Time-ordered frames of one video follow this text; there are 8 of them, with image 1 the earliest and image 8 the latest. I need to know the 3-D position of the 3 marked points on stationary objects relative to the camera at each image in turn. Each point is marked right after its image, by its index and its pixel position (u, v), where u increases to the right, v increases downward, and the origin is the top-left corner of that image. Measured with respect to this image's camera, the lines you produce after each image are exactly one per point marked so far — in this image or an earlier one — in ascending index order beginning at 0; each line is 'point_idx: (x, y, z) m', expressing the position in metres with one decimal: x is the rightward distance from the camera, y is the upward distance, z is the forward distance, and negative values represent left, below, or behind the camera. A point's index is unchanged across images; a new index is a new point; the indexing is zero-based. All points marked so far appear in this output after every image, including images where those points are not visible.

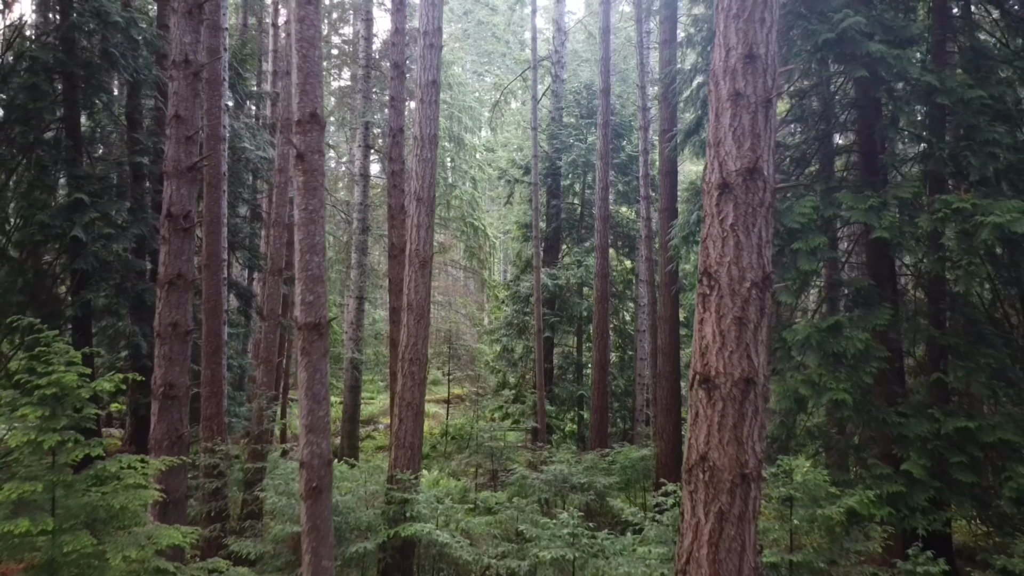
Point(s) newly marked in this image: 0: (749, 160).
0: (+1.1, +0.6, +3.0) m
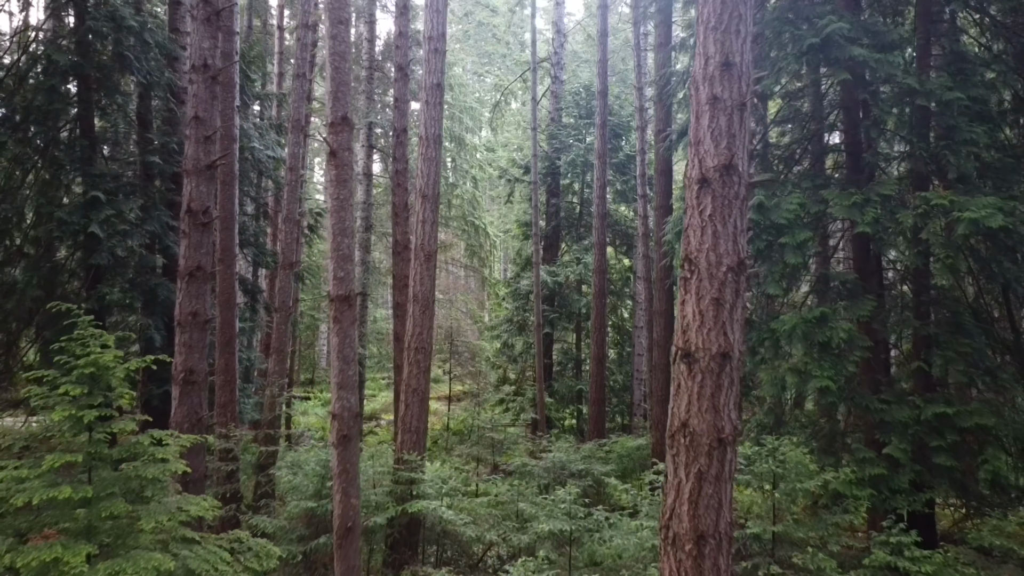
0: (+1.1, +0.7, +3.3) m
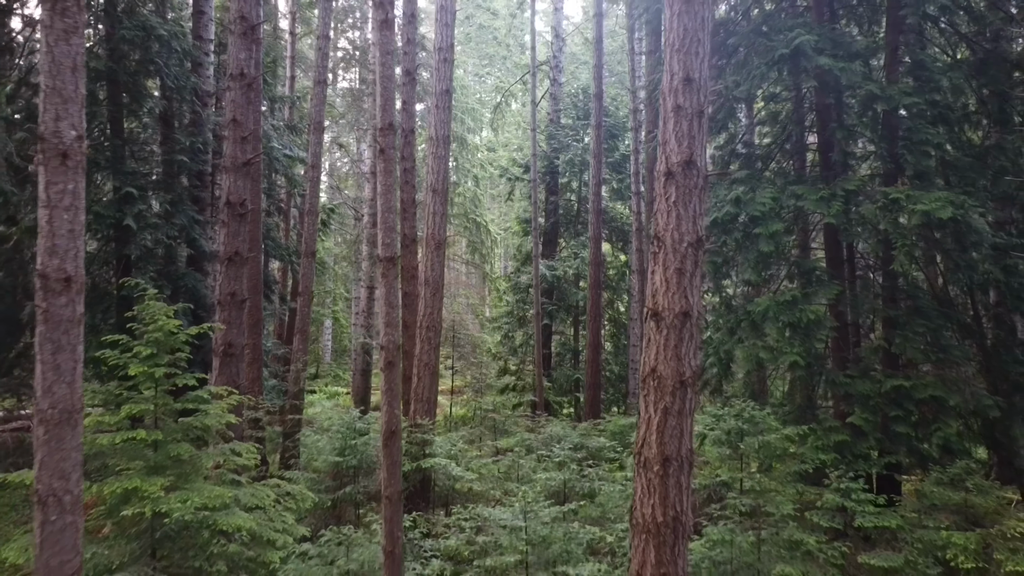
0: (+1.2, +0.9, +4.1) m
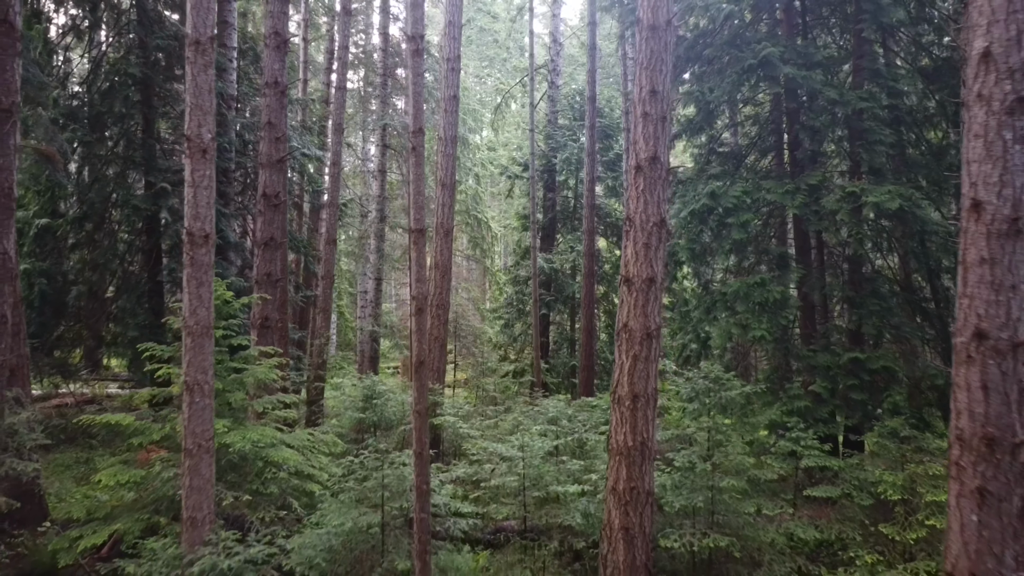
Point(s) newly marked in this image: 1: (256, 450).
0: (+1.2, +1.1, +5.0) m
1: (-2.3, -1.5, +5.5) m
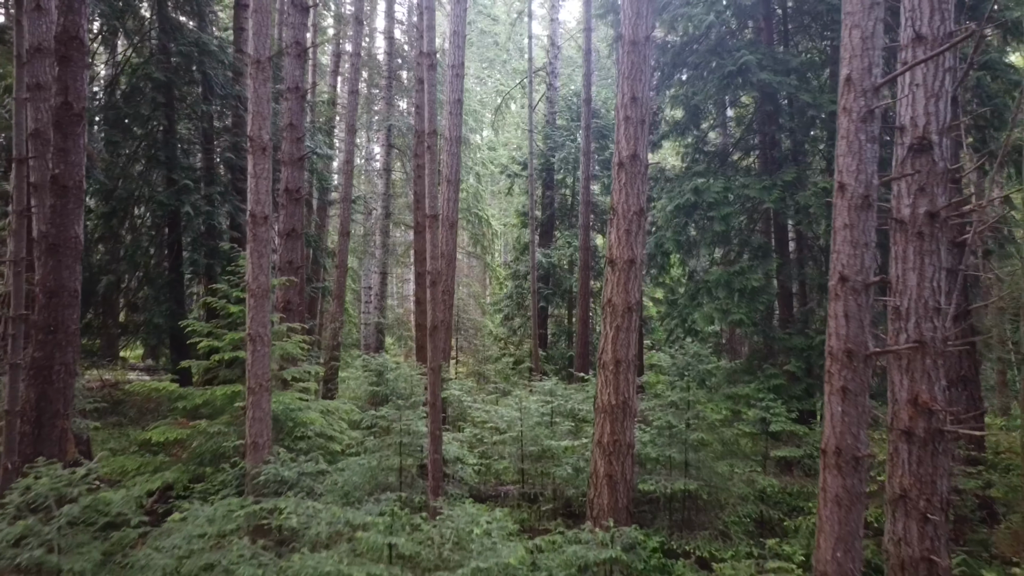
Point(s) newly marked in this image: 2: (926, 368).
0: (+1.1, +1.3, +5.8) m
1: (-2.3, -1.3, +6.3) m
2: (+2.8, -0.5, +4.0) m
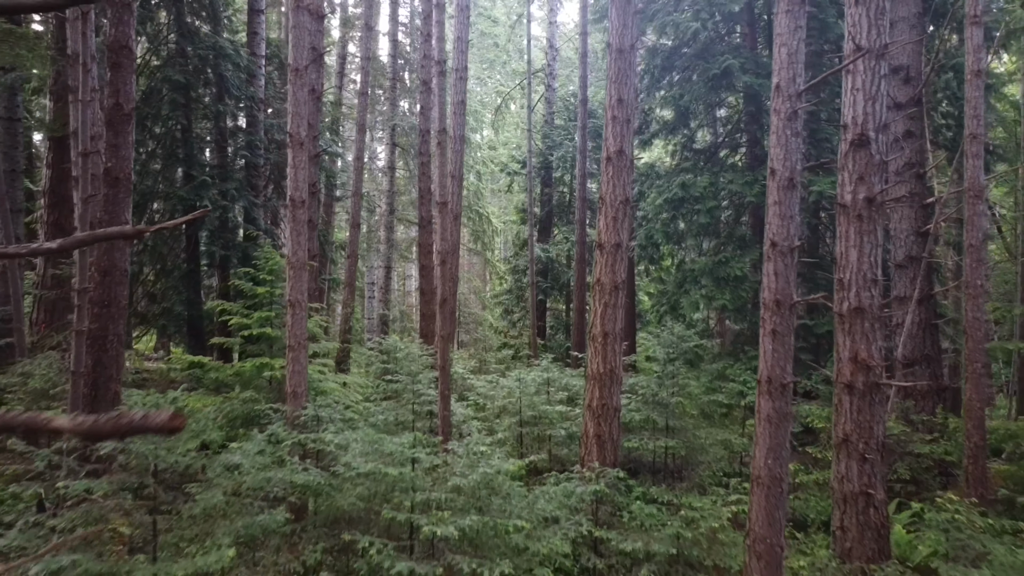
0: (+1.1, +1.5, +6.5) m
1: (-2.4, -1.1, +7.0) m
2: (+2.8, -0.3, +4.7) m
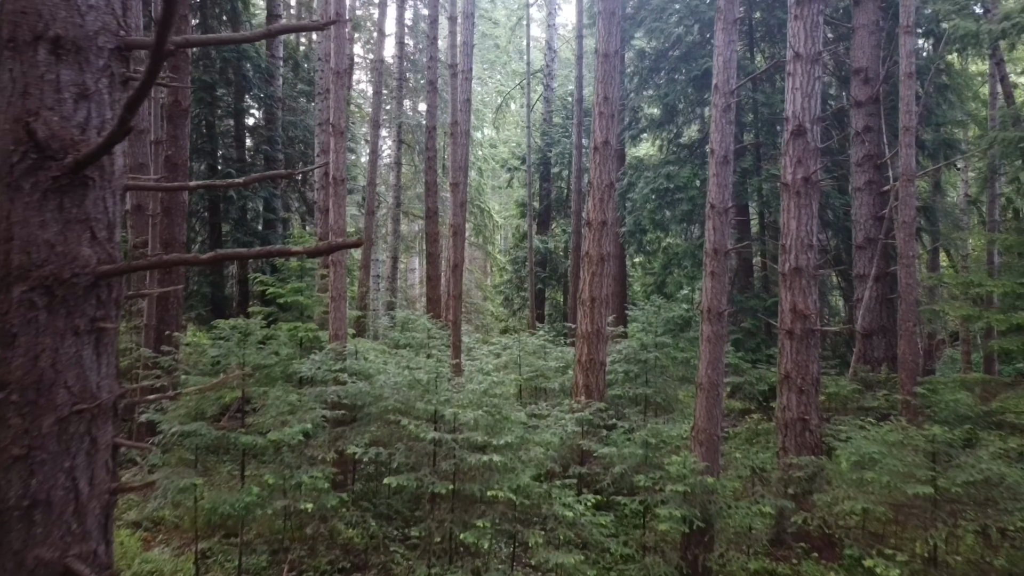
0: (+1.2, +1.9, +7.5) m
1: (-2.3, -0.7, +8.0) m
2: (+2.8, 0.0, +5.7) m
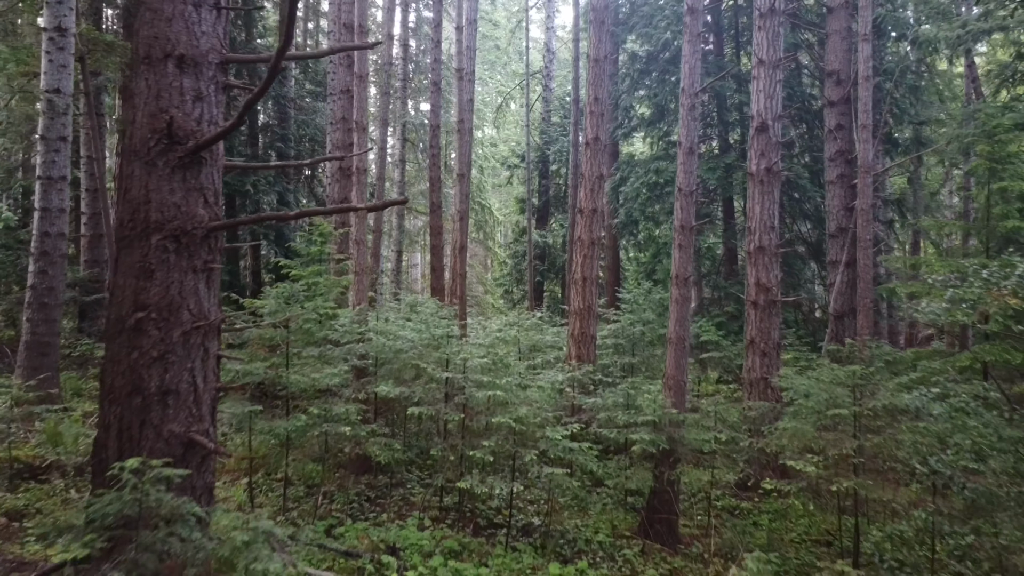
0: (+1.2, +2.1, +8.3) m
1: (-2.3, -0.5, +8.8) m
2: (+2.8, +0.3, +6.6) m
